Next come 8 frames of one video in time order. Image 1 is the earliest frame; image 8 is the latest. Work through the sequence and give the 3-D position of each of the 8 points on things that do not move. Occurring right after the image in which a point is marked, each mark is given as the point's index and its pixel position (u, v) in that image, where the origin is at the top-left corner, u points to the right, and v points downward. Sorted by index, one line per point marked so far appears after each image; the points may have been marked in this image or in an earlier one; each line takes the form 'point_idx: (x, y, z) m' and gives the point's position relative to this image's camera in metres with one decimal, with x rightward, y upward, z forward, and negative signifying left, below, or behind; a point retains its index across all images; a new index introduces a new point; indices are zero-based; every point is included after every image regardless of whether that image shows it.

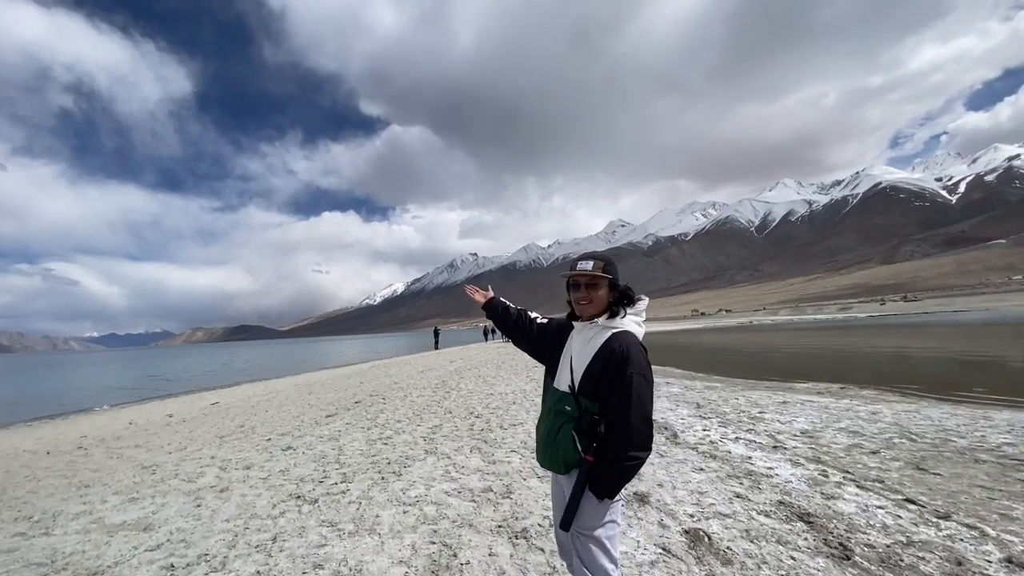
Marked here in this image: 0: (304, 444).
0: (-5.1, -3.8, +11.7) m
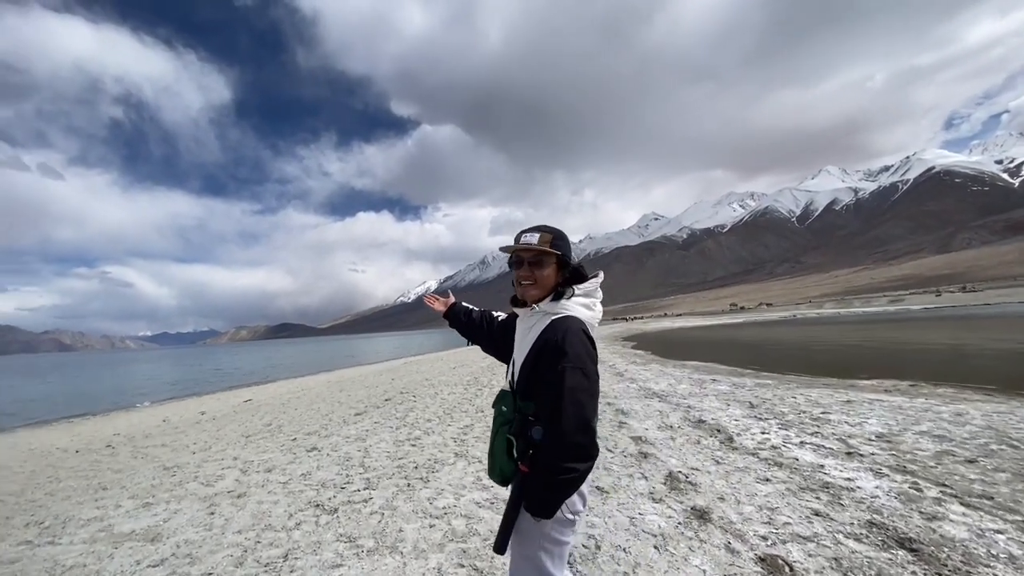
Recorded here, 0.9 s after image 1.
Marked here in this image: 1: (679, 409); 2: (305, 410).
0: (-4.2, -3.6, +11.1) m
1: (+4.9, -3.6, +13.9) m
2: (-6.9, -4.0, +15.9) m
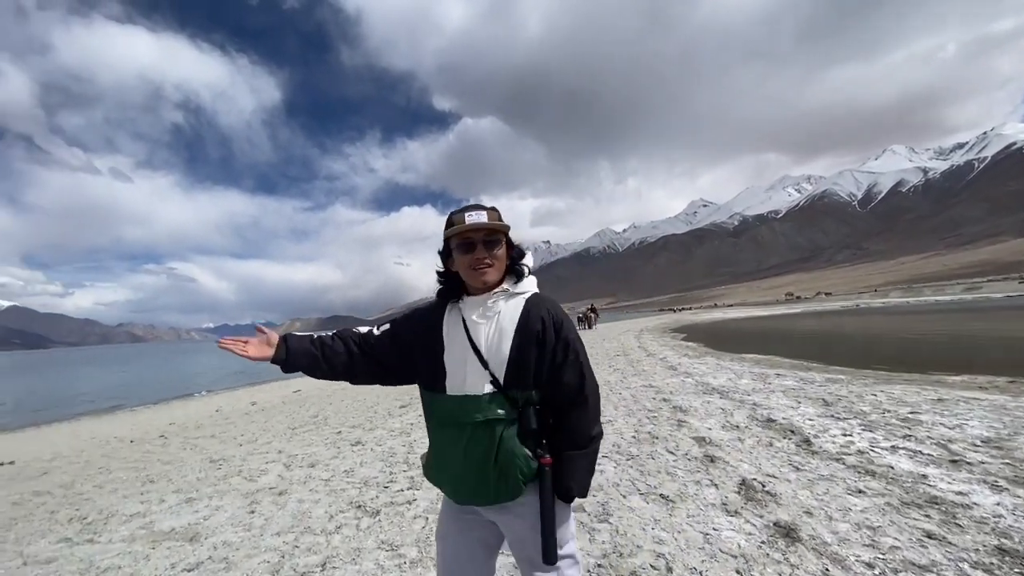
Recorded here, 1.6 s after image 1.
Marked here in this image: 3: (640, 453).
0: (-3.1, -3.4, +10.8) m
1: (+6.2, -3.2, +12.8) m
2: (-5.4, -3.8, +15.8) m
3: (+2.4, -3.1, +9.1) m
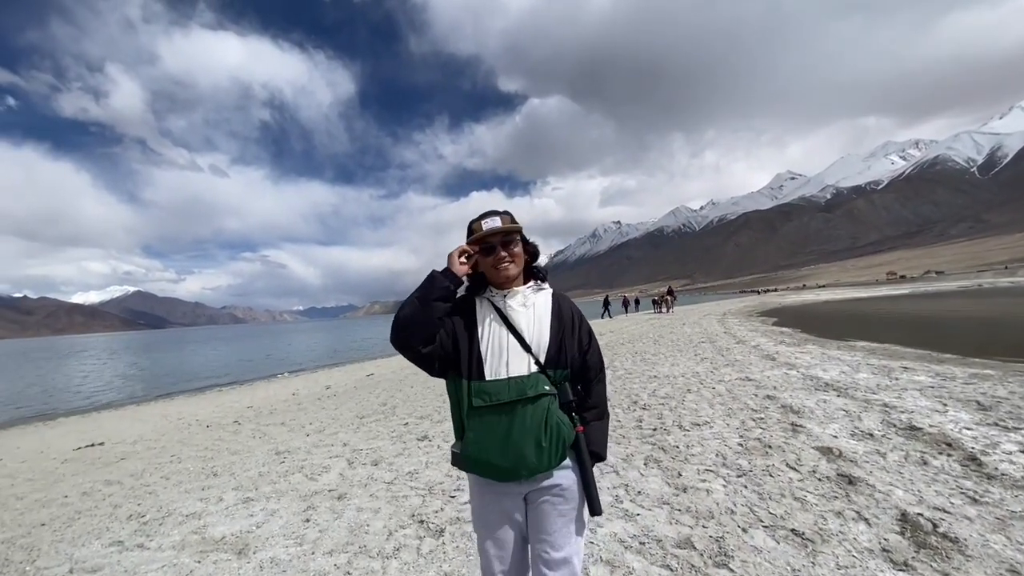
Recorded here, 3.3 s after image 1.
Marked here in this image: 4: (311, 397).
0: (-1.5, -3.0, +10.0) m
1: (+8.0, -2.7, +10.7) m
2: (-3.0, -3.2, +15.3) m
3: (+3.8, -2.8, +7.5) m
4: (-6.6, -3.6, +15.7) m
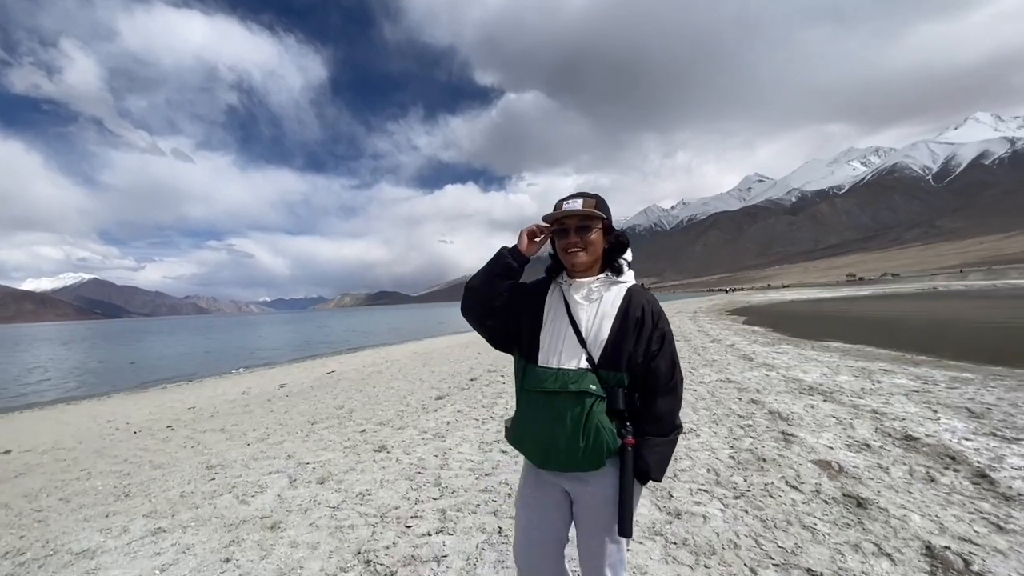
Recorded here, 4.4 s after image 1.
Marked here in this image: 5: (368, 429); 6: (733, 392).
0: (-2.0, -2.9, +8.9) m
1: (+7.4, -2.7, +10.1) m
2: (-3.9, -3.0, +14.1) m
3: (+3.3, -2.8, +6.7) m
4: (-7.5, -3.3, +14.3) m
5: (-3.0, -2.9, +9.9) m
6: (+5.9, -2.8, +12.8) m
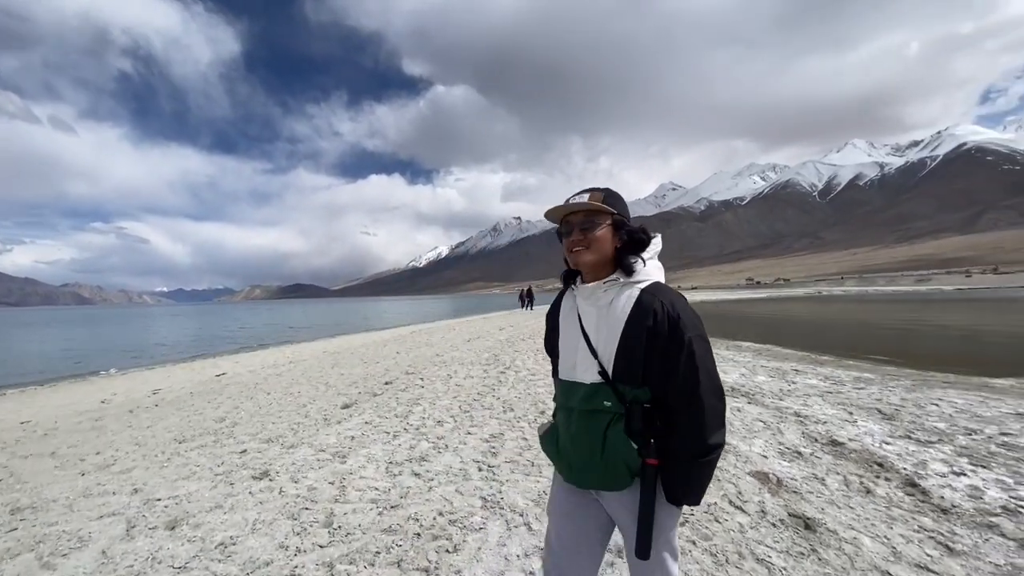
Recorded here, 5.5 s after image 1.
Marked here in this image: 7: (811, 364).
0: (-3.4, -2.7, +7.4) m
1: (+5.7, -2.8, +10.0) m
2: (-6.0, -2.7, +12.2) m
3: (+2.3, -2.8, +6.0) m
4: (-9.6, -2.9, +11.9) m
5: (-4.5, -2.7, +8.2) m
6: (+3.8, -2.8, +12.5) m
7: (+11.2, -2.8, +18.0) m
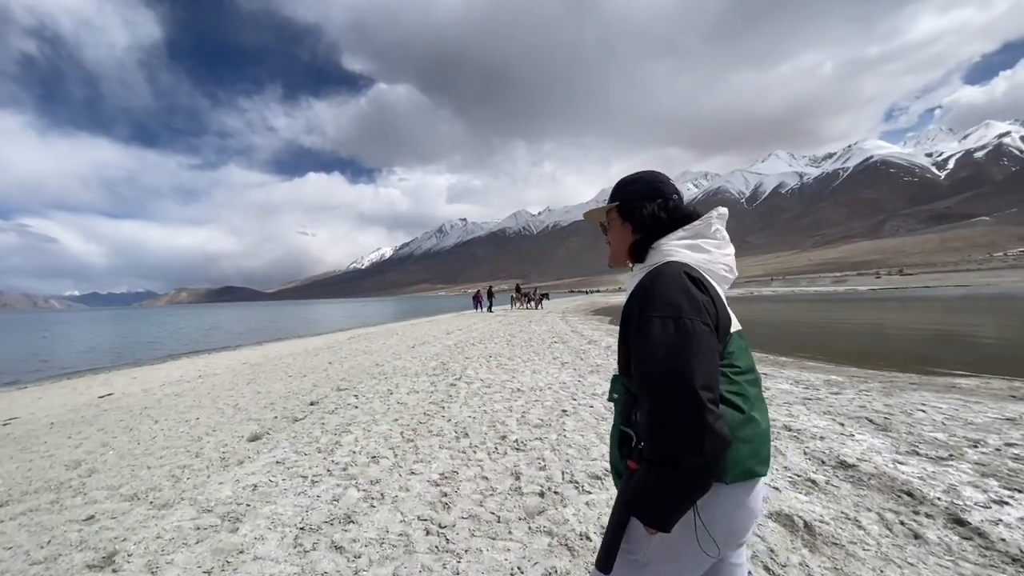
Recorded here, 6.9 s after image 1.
0: (-3.8, -2.7, +5.1) m
1: (+4.9, -2.7, +8.8) m
2: (-7.0, -2.8, +9.7) m
3: (+1.9, -2.7, +4.5) m
4: (-10.5, -3.0, +8.9) m
5: (-5.0, -2.7, +5.8) m
6: (+2.8, -2.8, +11.0) m
7: (+9.5, -2.8, +17.3) m
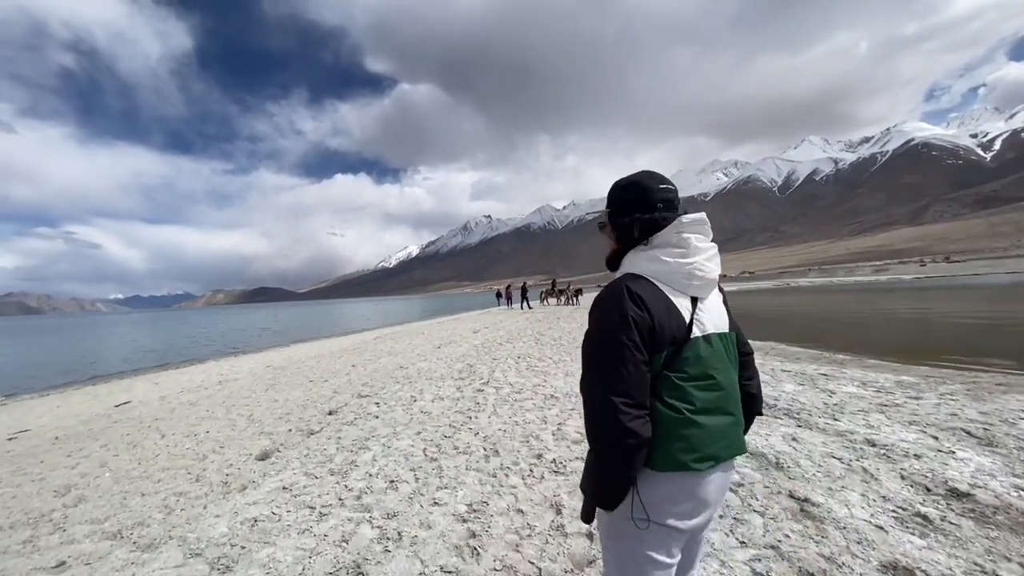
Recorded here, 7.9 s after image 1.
0: (-3.4, -2.8, +4.3) m
1: (+5.5, -2.6, +7.4) m
2: (-6.3, -2.8, +9.0) m
3: (+2.3, -2.7, +3.3) m
4: (-9.9, -3.1, +8.4) m
5: (-4.5, -2.8, +5.0) m
6: (+3.5, -2.6, +9.8) m
7: (+10.5, -2.5, +15.7) m
